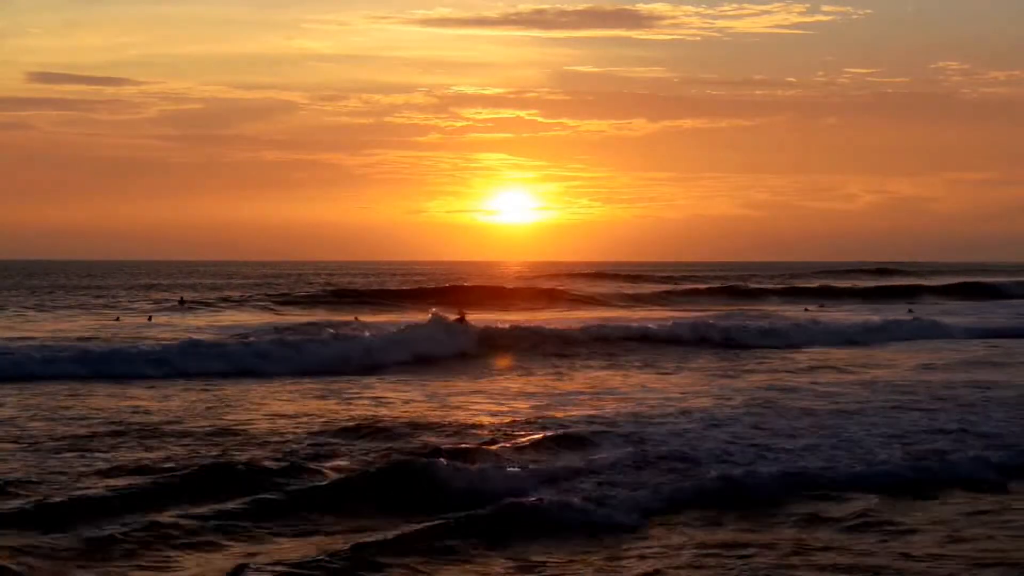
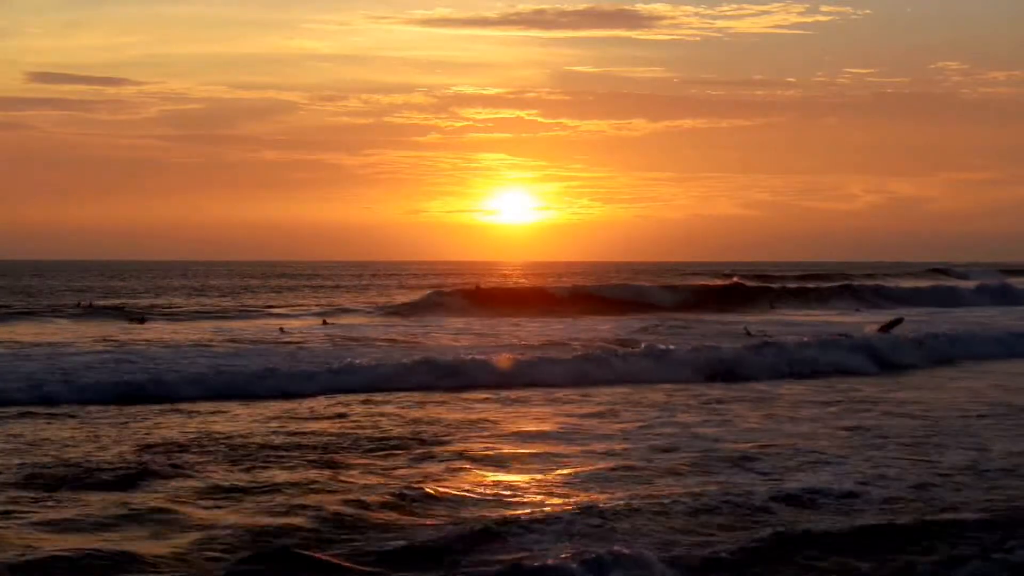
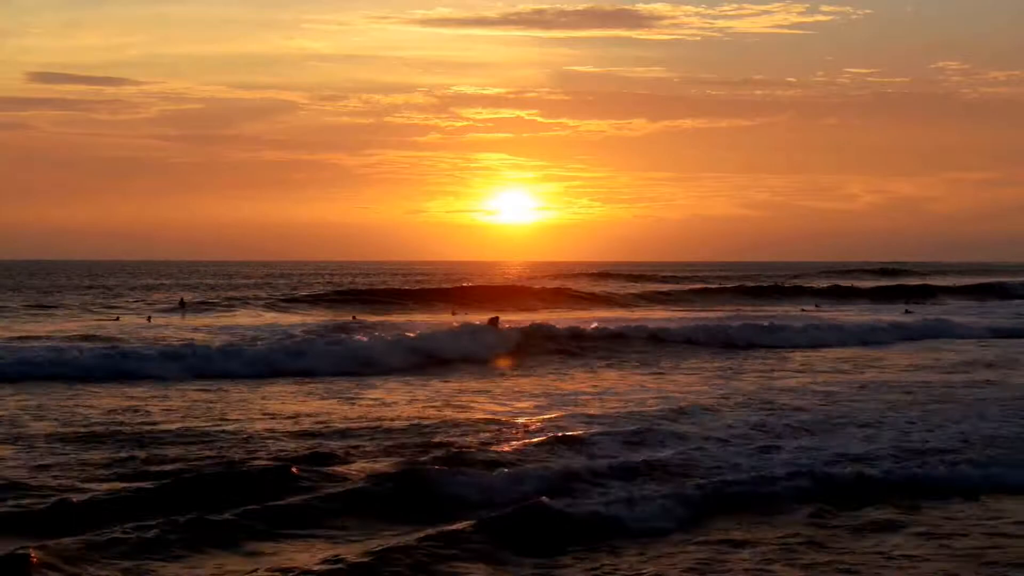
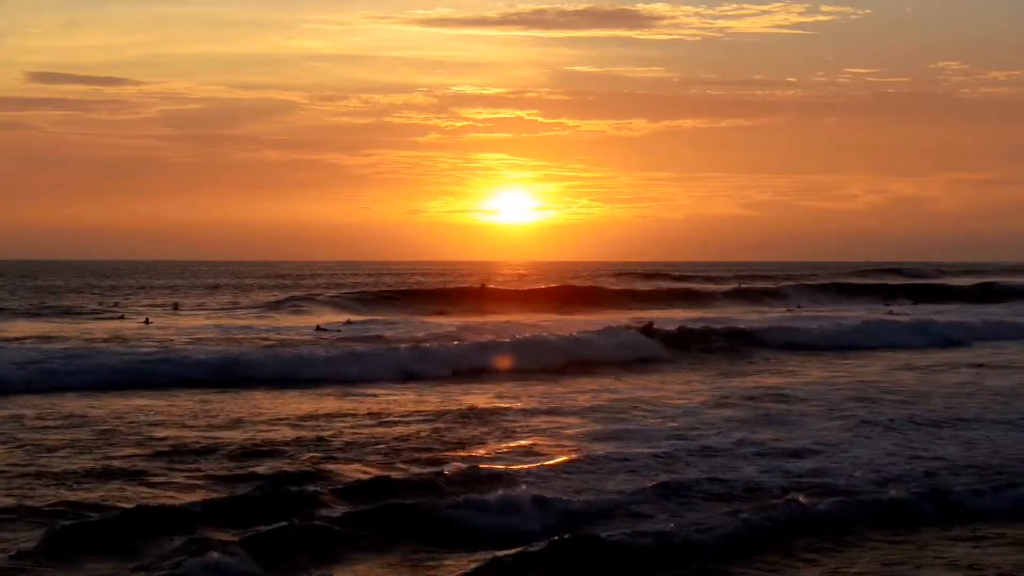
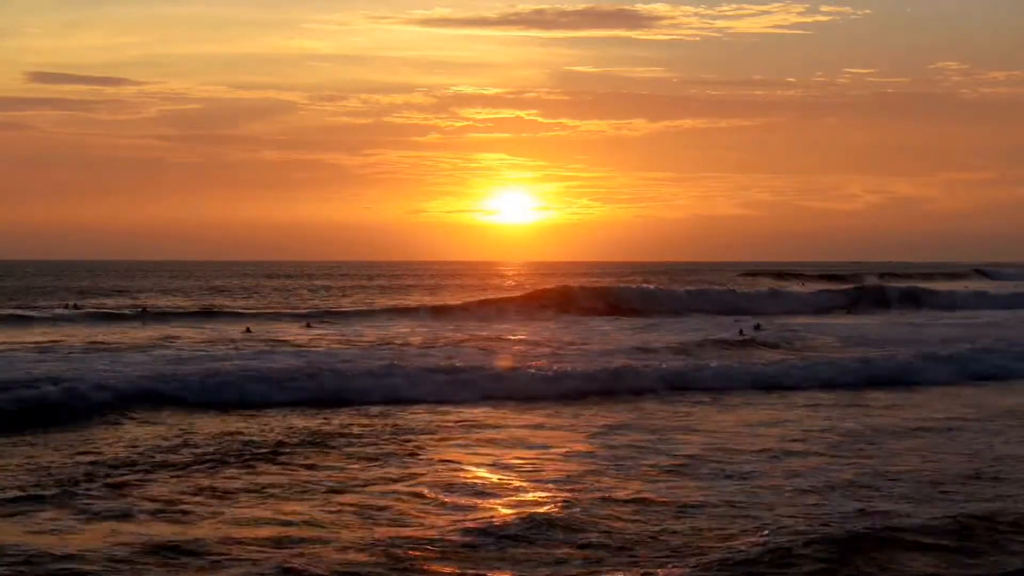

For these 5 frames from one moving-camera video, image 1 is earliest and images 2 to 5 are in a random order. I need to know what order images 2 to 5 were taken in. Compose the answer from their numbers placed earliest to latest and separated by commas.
3, 4, 2, 5
